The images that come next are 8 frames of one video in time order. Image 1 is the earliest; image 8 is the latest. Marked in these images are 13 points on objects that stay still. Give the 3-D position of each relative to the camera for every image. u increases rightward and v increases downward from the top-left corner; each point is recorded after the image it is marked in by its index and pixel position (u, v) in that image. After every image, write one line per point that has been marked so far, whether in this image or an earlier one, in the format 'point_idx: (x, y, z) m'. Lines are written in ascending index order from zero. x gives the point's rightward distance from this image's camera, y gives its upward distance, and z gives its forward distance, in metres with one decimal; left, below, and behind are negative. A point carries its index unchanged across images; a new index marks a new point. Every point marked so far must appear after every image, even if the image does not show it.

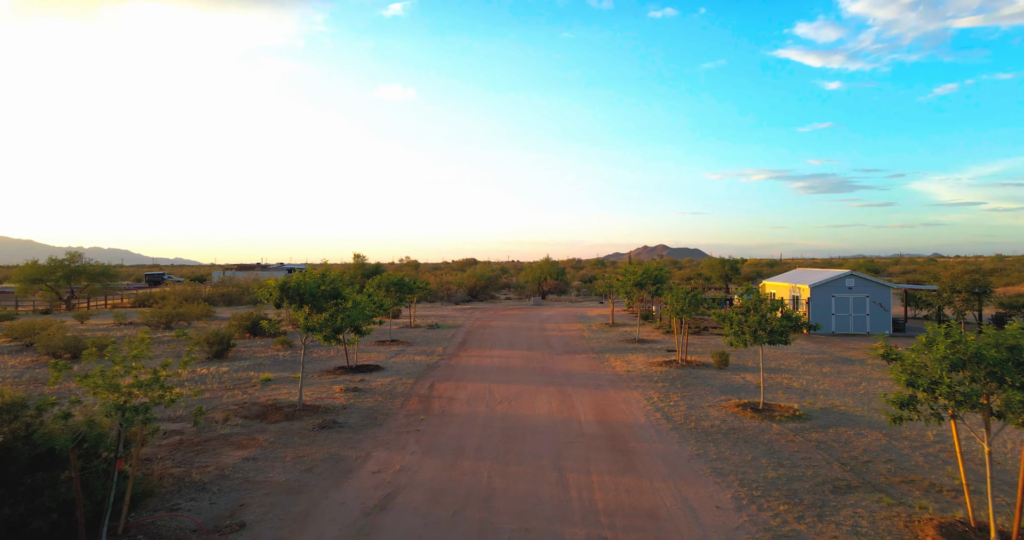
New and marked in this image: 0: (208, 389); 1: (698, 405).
0: (-7.0, -2.8, +12.7) m
1: (+3.7, -2.7, +11.0) m
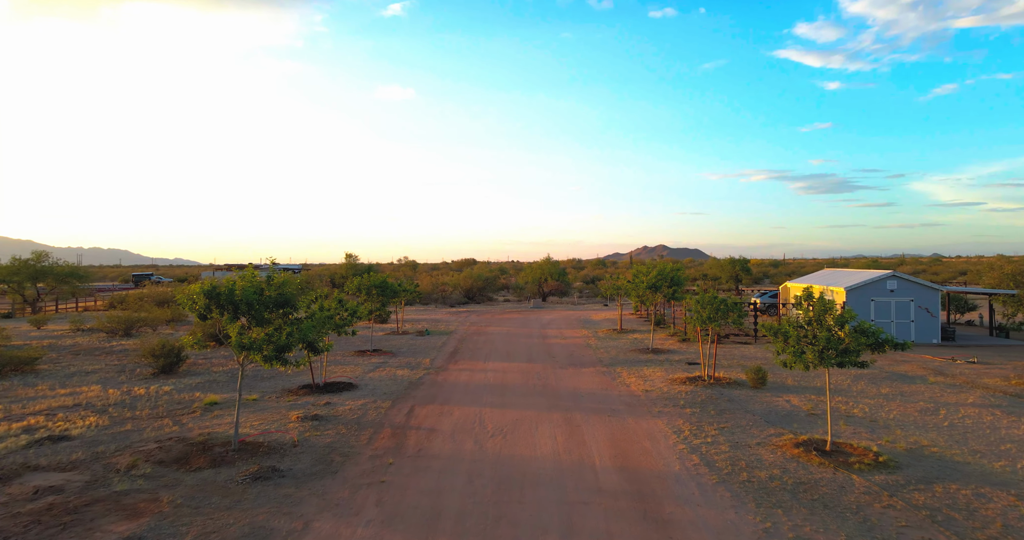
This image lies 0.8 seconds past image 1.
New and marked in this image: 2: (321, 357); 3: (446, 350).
0: (-7.1, -2.8, +10.3) m
1: (+3.6, -2.7, +8.6) m
2: (-5.0, -2.3, +14.3) m
3: (-2.4, -2.9, +19.6) m
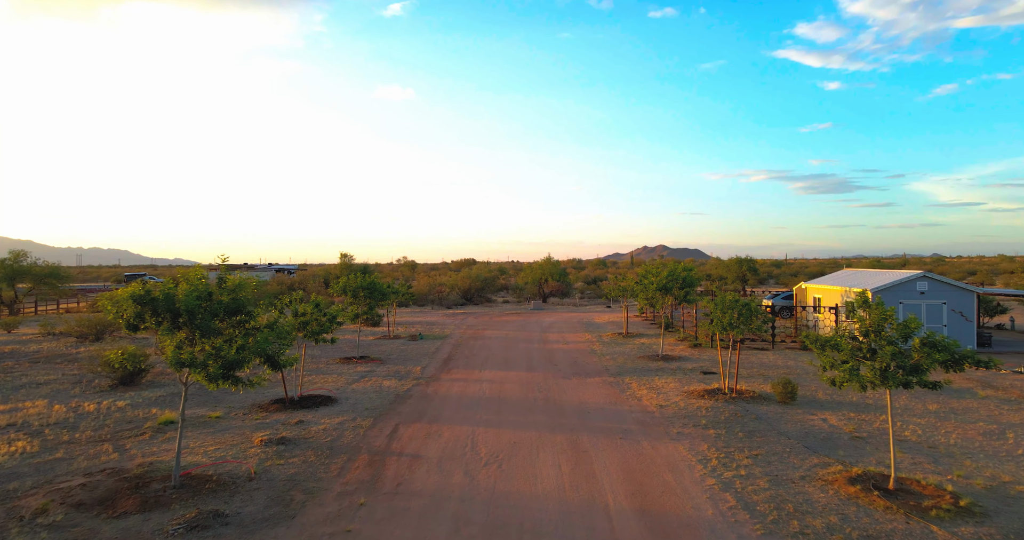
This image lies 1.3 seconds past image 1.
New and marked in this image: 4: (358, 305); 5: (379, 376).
0: (-7.2, -2.8, +8.9) m
1: (+3.6, -2.7, +7.2) m
2: (-5.1, -2.3, +12.9) m
3: (-2.4, -2.9, +18.2) m
4: (-5.0, -1.1, +18.1) m
5: (-3.6, -2.9, +14.9) m
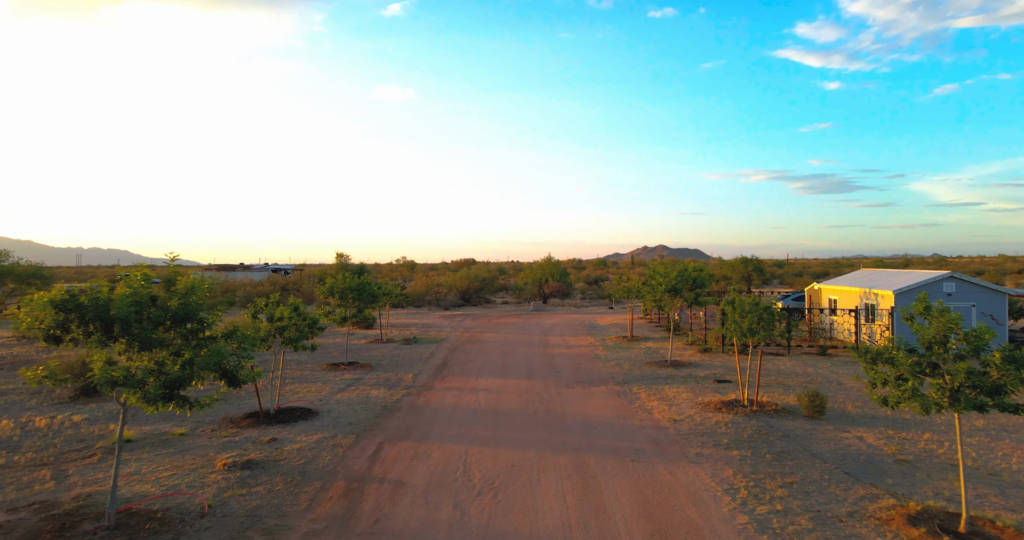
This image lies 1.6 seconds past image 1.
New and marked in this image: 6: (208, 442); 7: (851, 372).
0: (-7.2, -2.8, +7.8) m
1: (+3.6, -2.7, +6.1) m
2: (-5.1, -2.3, +11.9) m
3: (-2.5, -2.9, +17.1) m
4: (-5.1, -1.1, +17.0) m
5: (-3.6, -2.9, +13.8) m
6: (-5.0, -2.8, +9.1) m
7: (+8.7, -2.6, +14.2) m
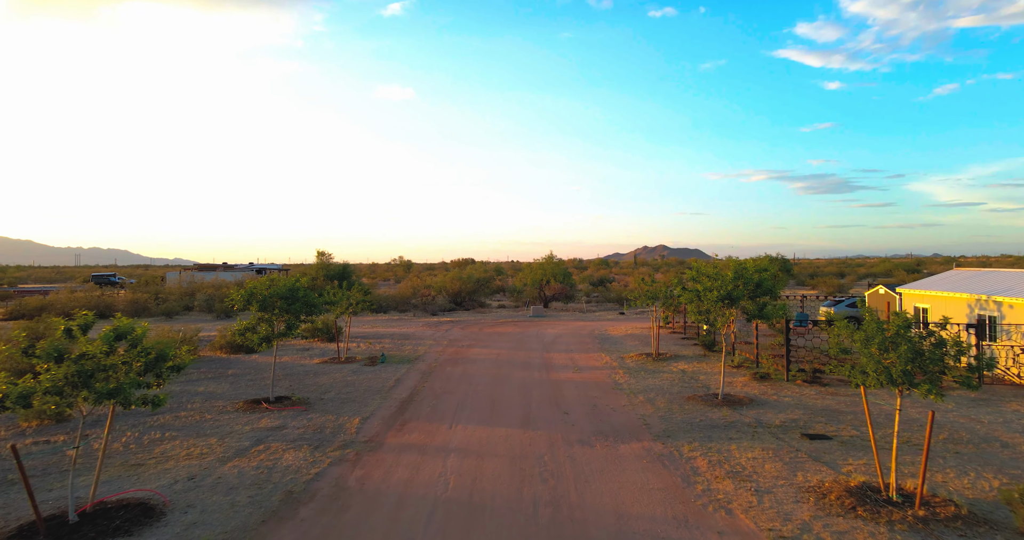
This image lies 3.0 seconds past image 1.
0: (-7.4, -2.8, +3.3) m
1: (+3.4, -2.7, +1.6) m
2: (-5.3, -2.3, +7.3) m
3: (-2.7, -2.9, +12.5) m
4: (-5.3, -1.1, +12.5) m
5: (-3.8, -2.9, +9.3) m
6: (-5.2, -2.8, +4.5) m
7: (+8.5, -2.6, +9.6) m
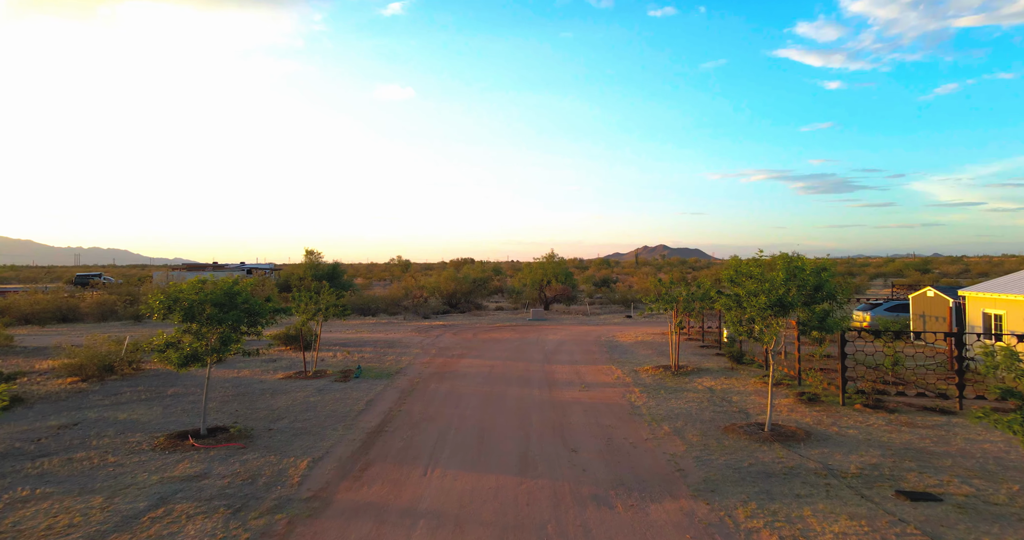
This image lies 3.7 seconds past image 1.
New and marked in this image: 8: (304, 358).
0: (-7.5, -2.8, +0.9) m
1: (+3.3, -2.7, -0.8) m
2: (-5.4, -2.3, +4.9) m
3: (-2.8, -2.9, +10.1) m
4: (-5.4, -1.1, +10.1) m
5: (-3.9, -2.8, +6.9) m
6: (-5.3, -2.8, +2.1) m
7: (+8.4, -2.6, +7.2) m
8: (-6.3, -2.7, +16.7) m
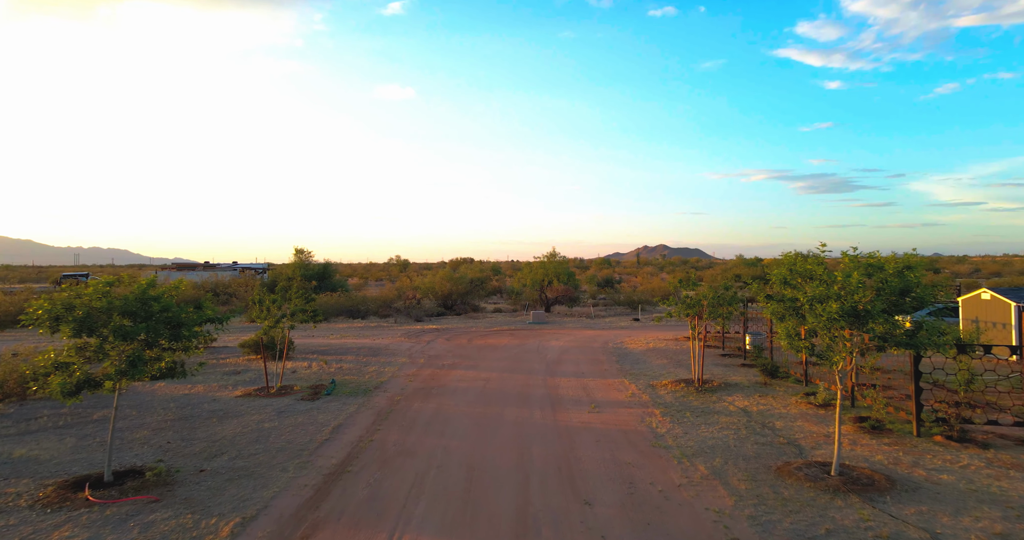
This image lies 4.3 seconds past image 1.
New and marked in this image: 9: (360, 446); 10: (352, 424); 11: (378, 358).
0: (-7.6, -2.7, -1.2) m
1: (+3.2, -2.7, -2.9) m
2: (-5.5, -2.3, +2.8) m
3: (-2.8, -2.9, +8.1) m
4: (-5.4, -1.1, +8.0) m
5: (-4.0, -2.8, +4.8) m
6: (-5.4, -2.8, +0.1) m
7: (+8.4, -2.6, +5.2) m
8: (-6.4, -2.7, +14.6) m
9: (-2.5, -2.9, +9.1) m
10: (-3.0, -2.9, +10.3) m
11: (-4.5, -2.8, +18.2) m
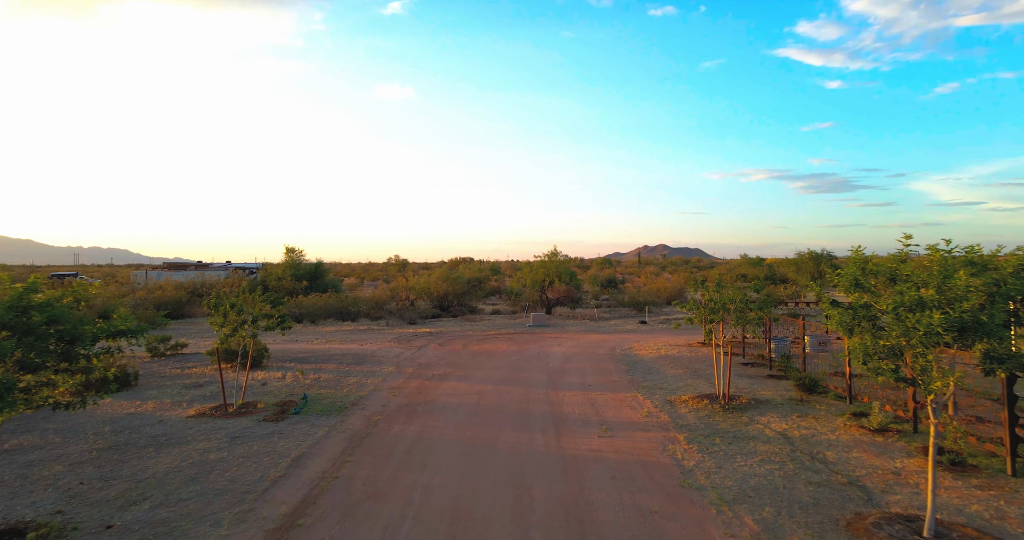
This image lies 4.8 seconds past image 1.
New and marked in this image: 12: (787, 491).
0: (-7.6, -2.7, -2.9) m
1: (+3.1, -2.7, -4.6) m
2: (-5.5, -2.3, +1.1) m
3: (-2.9, -2.9, +6.4) m
4: (-5.5, -1.1, +6.3) m
5: (-4.1, -2.8, +3.1) m
6: (-5.4, -2.8, -1.7) m
7: (+8.3, -2.6, +3.5) m
8: (-6.4, -2.6, +12.9) m
9: (-2.5, -2.9, +7.4) m
10: (-3.1, -2.9, +8.6) m
11: (-4.5, -2.8, +16.5) m
12: (+3.5, -2.8, +7.0) m
